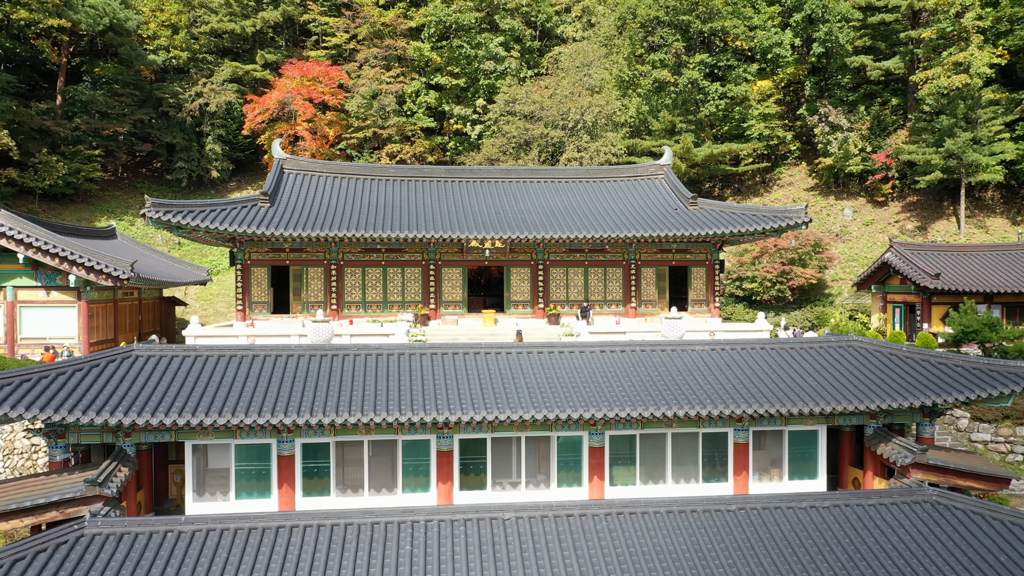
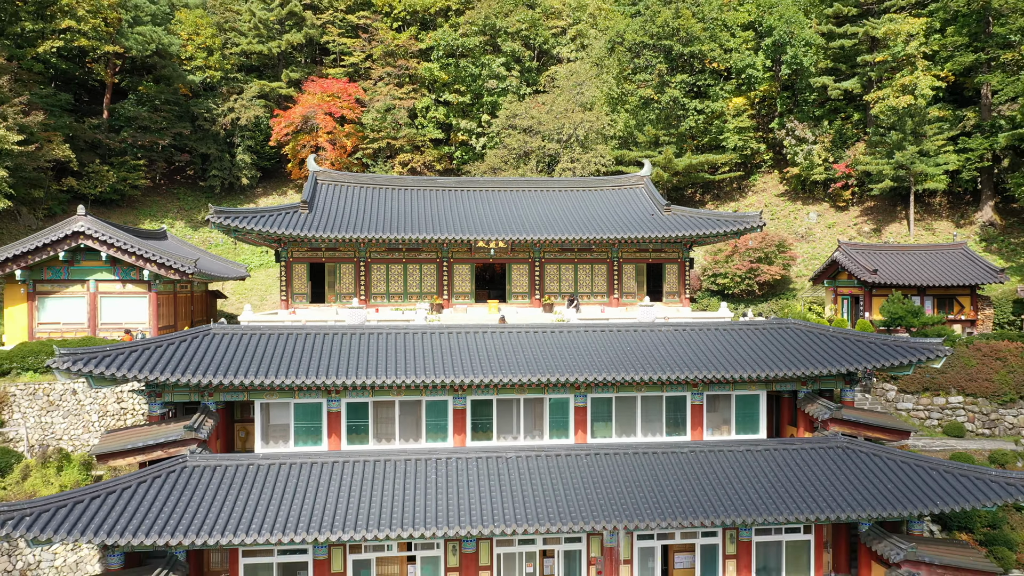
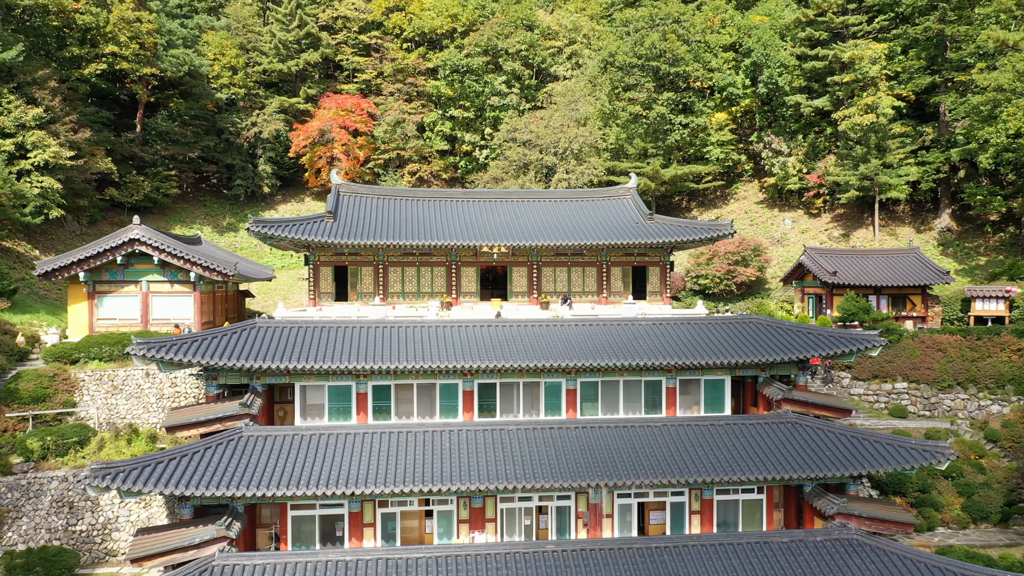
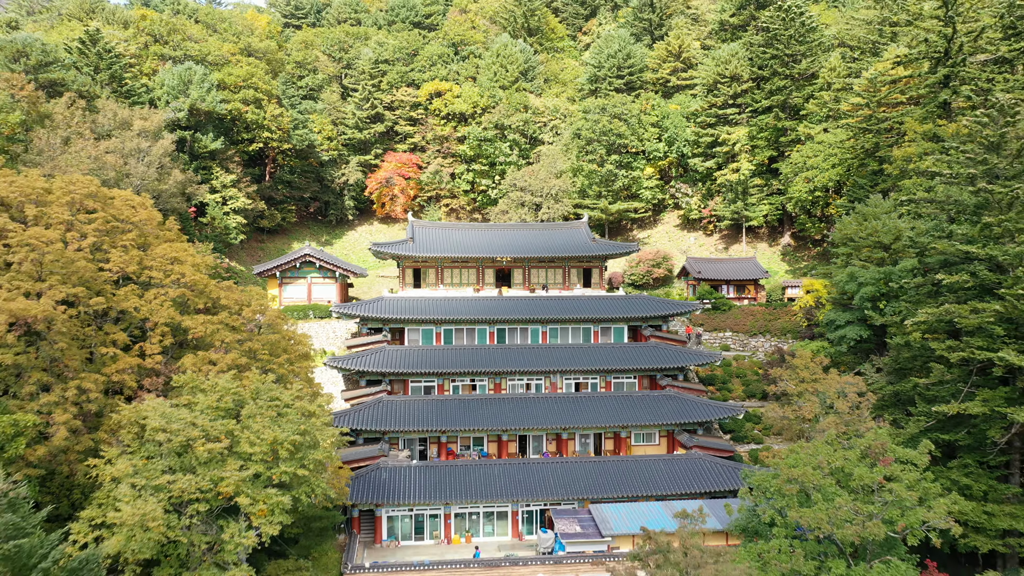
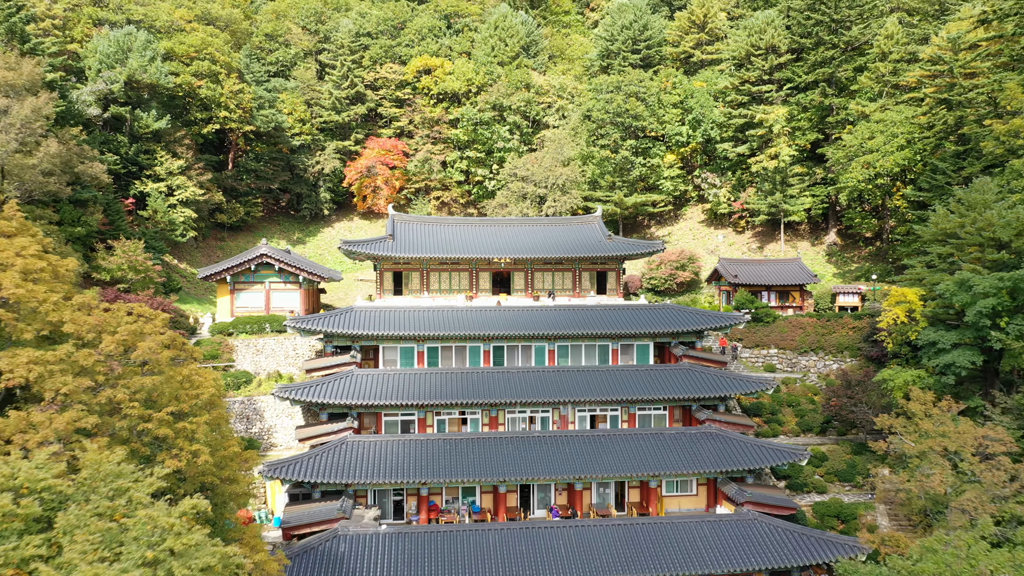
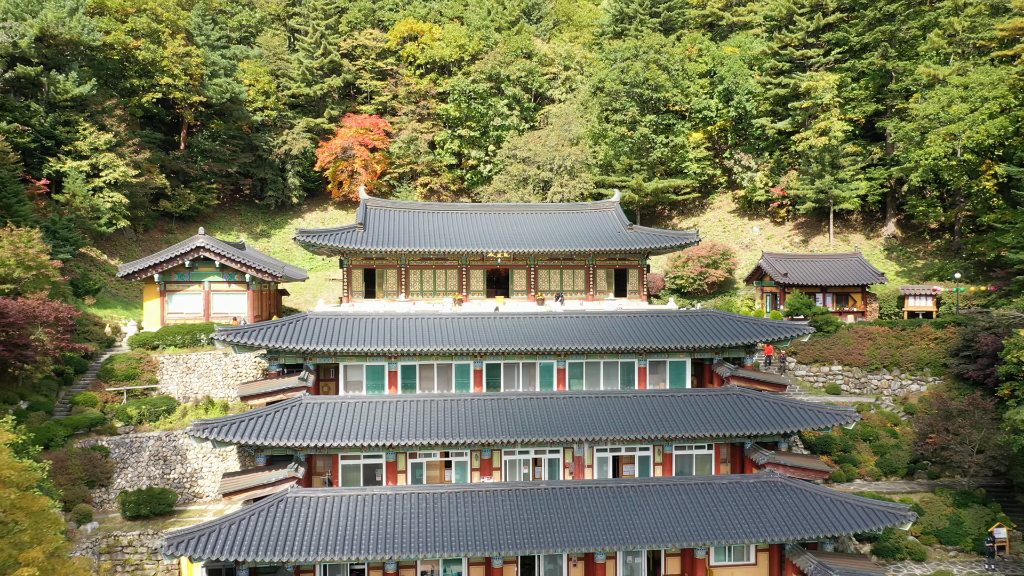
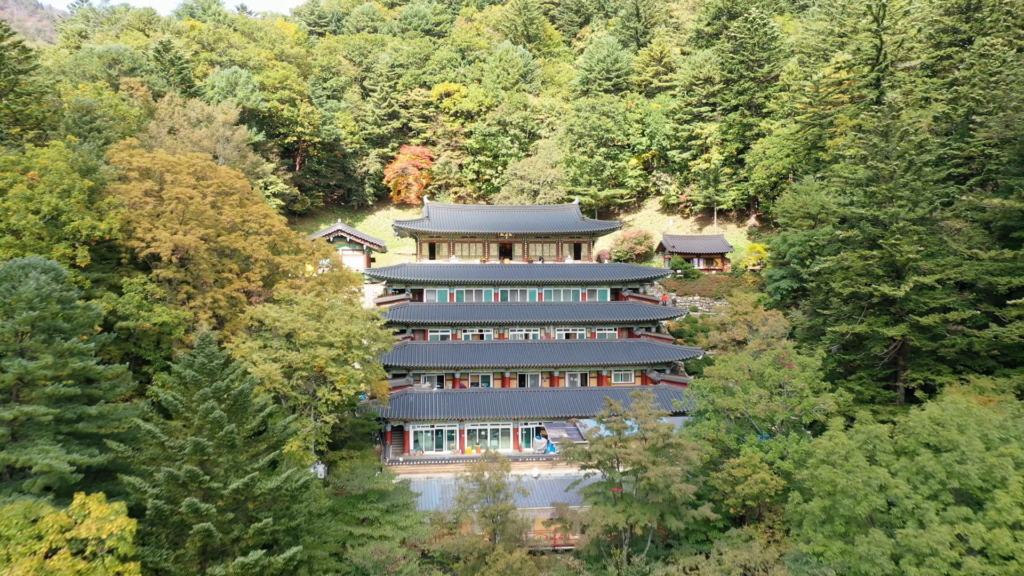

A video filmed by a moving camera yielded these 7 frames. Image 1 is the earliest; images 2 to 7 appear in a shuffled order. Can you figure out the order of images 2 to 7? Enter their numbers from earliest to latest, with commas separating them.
2, 3, 6, 5, 4, 7
